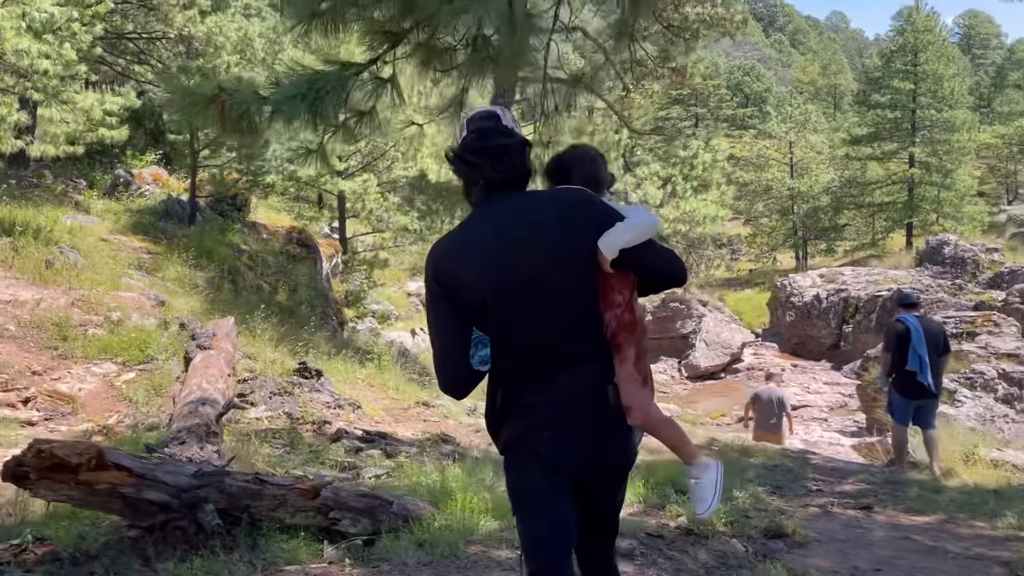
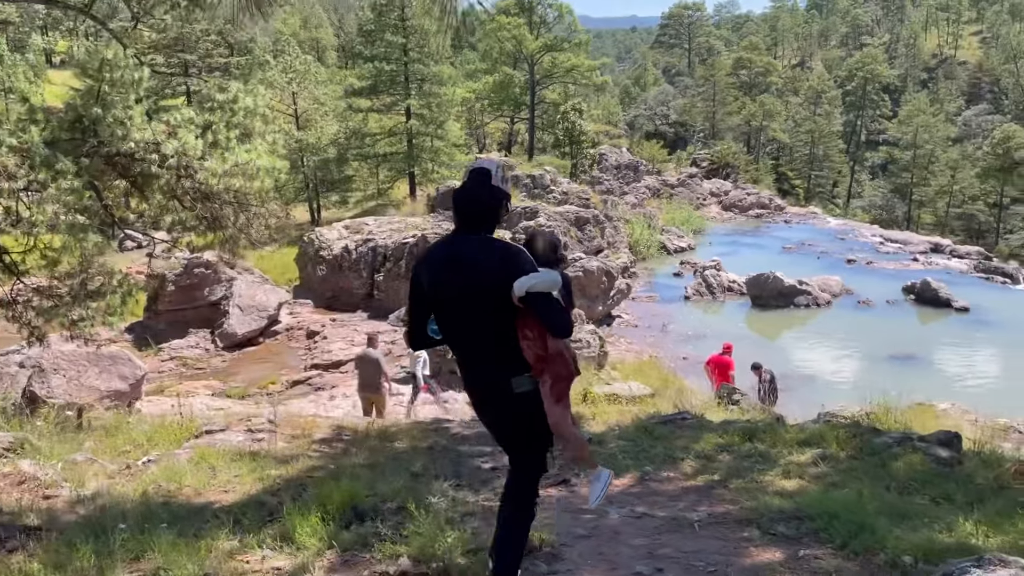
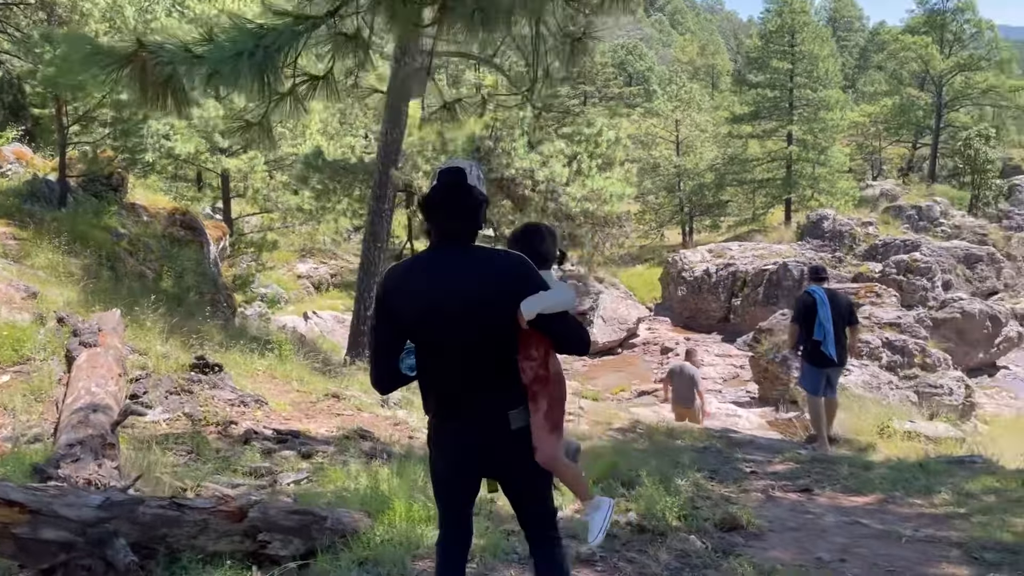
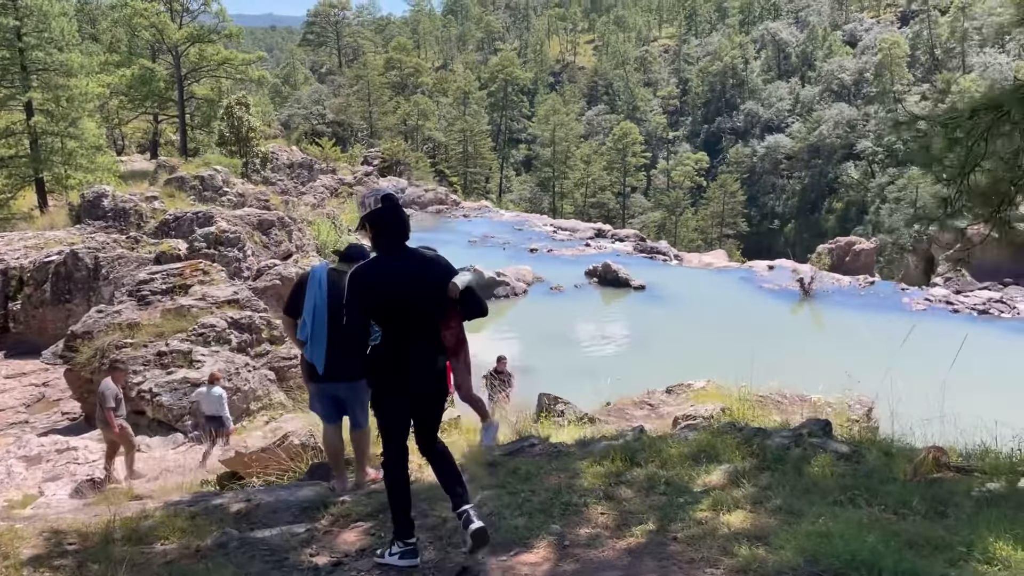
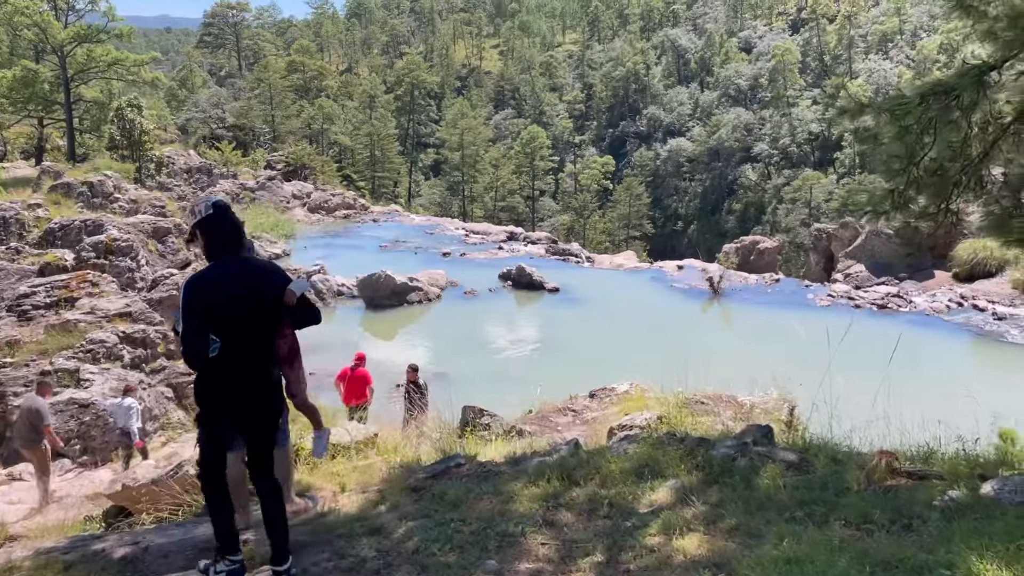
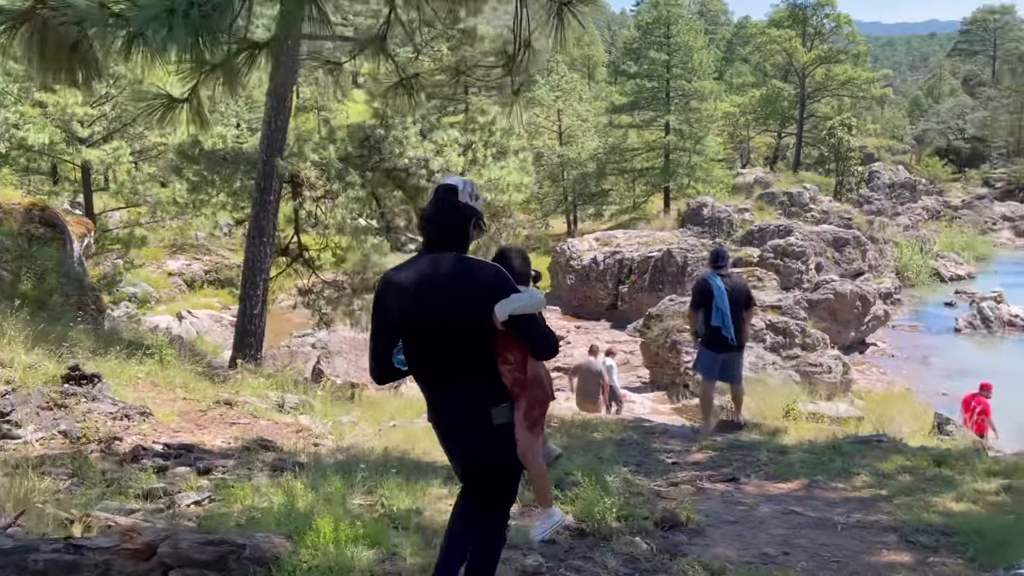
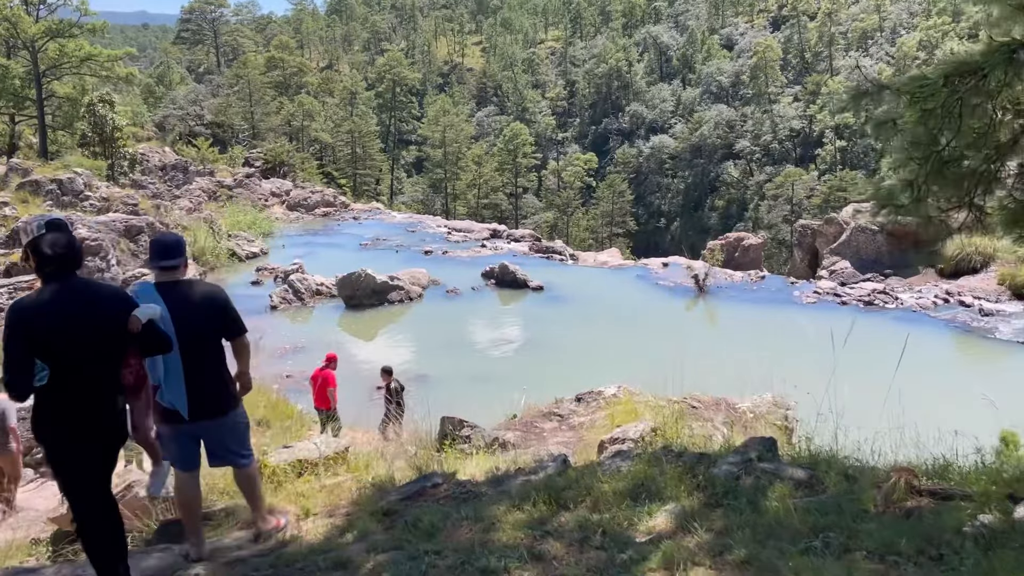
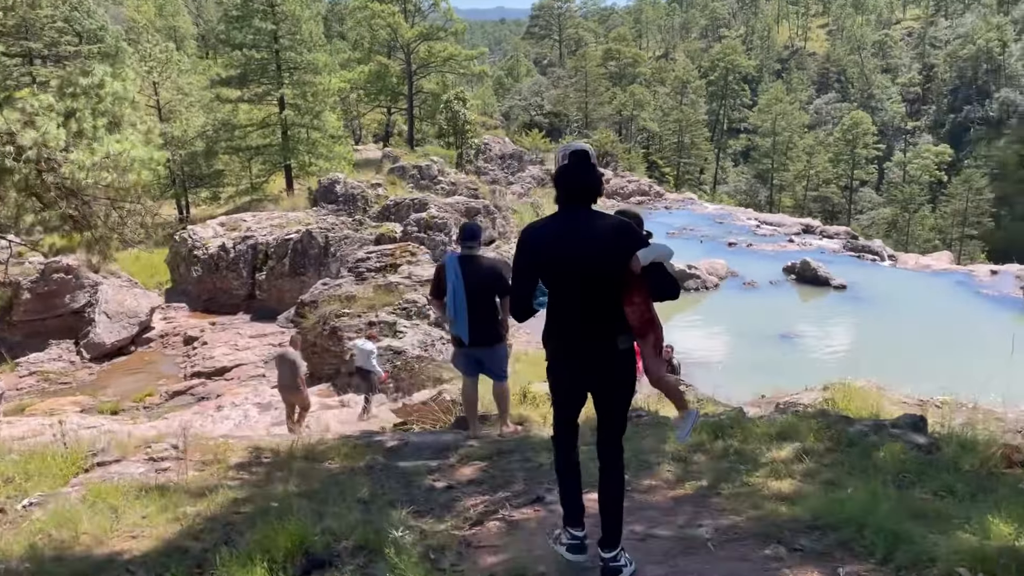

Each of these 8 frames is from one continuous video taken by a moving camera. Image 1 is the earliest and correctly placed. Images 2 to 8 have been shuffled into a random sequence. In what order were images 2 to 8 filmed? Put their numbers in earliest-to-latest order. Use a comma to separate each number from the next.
3, 6, 2, 8, 4, 5, 7
